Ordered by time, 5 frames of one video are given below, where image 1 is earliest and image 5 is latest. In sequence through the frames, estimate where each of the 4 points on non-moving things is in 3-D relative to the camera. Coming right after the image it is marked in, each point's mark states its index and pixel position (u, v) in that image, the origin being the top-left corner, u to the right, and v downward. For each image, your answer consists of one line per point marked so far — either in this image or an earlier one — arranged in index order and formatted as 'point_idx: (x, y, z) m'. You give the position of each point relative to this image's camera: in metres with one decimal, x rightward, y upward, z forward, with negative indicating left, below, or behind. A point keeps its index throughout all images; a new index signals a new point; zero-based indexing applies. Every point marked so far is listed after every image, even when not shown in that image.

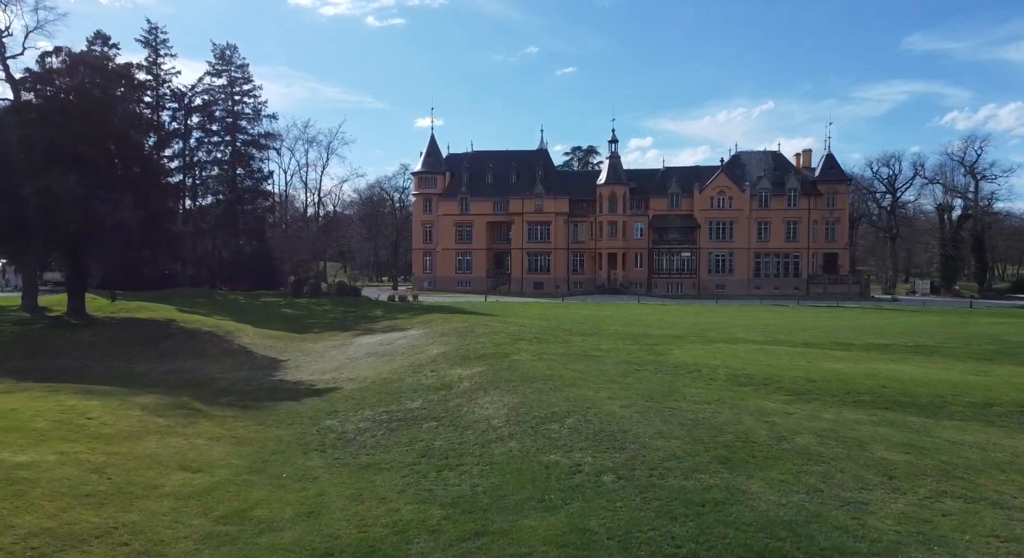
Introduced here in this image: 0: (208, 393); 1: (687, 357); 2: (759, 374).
0: (-7.5, -2.8, +16.8) m
1: (+4.3, -2.0, +17.0) m
2: (+5.3, -2.0, +14.6) m
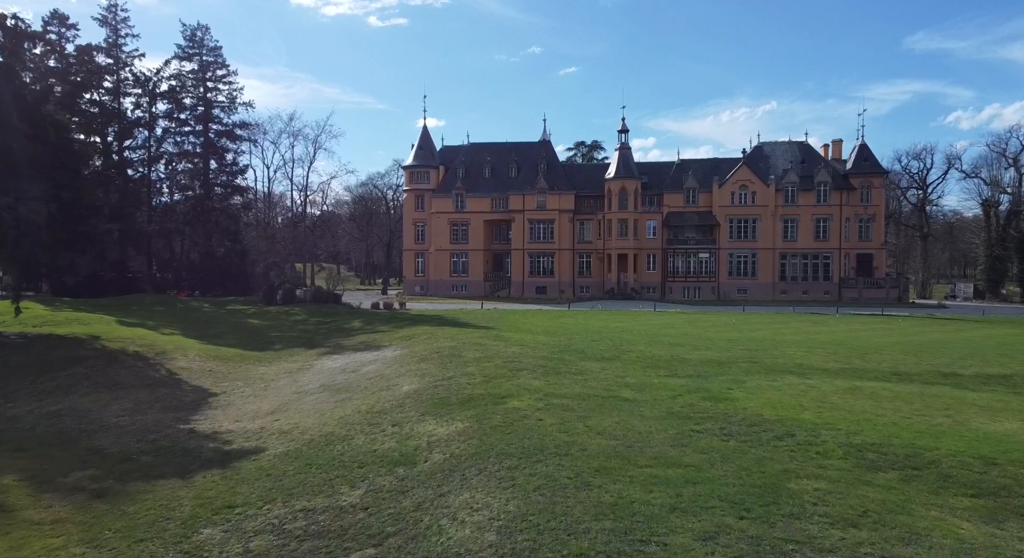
0: (-7.6, -3.0, +11.6) m
1: (+4.3, -2.2, +11.8) m
2: (+5.2, -2.3, +9.4) m
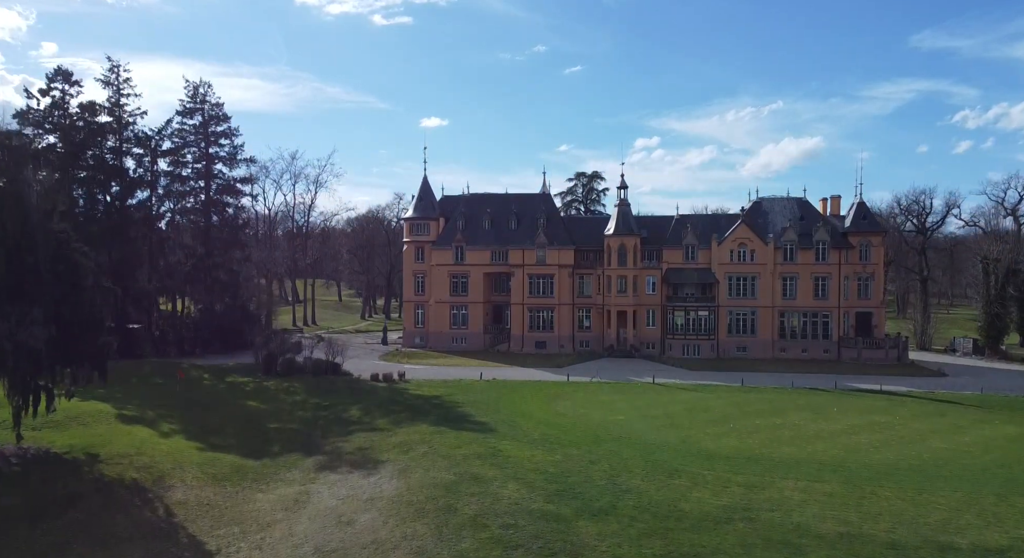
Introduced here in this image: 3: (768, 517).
0: (-7.8, -7.3, +11.8) m
1: (+4.1, -6.5, +11.9) m
2: (+5.0, -6.5, +9.5) m
3: (+6.9, -6.5, +18.8) m
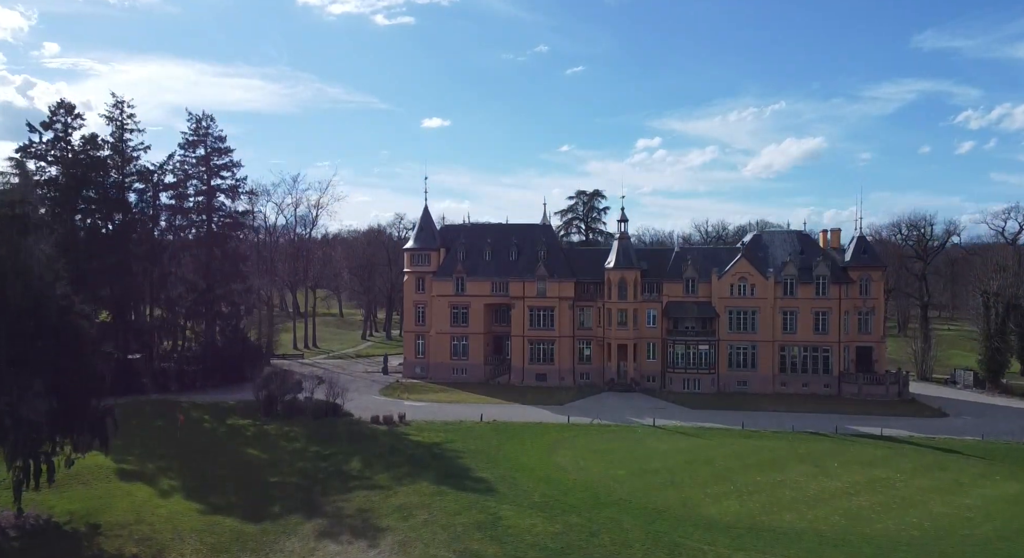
0: (-7.8, -9.8, +11.8) m
1: (+4.1, -9.0, +12.0) m
2: (+5.0, -9.0, +9.5) m
3: (+6.9, -8.9, +18.8) m
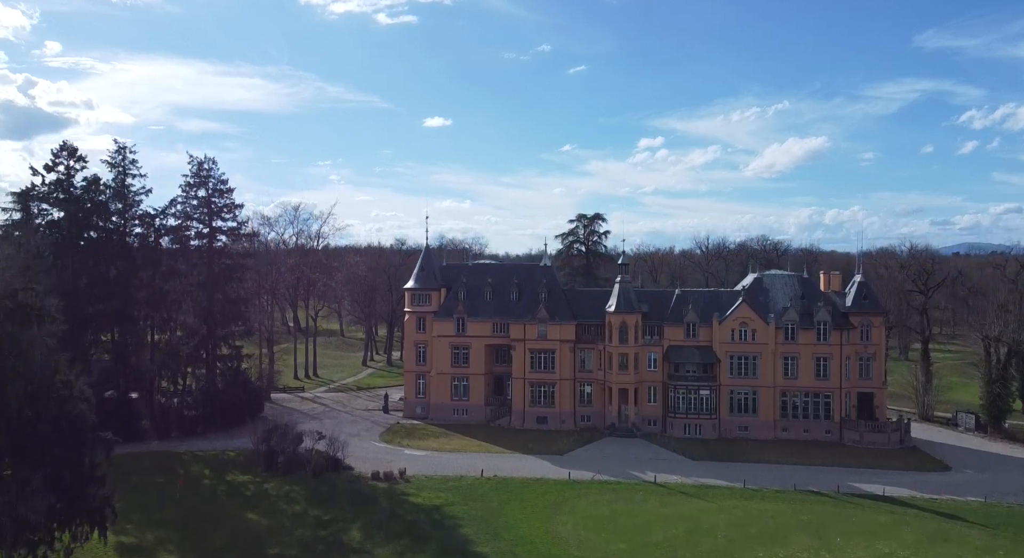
0: (-7.8, -13.1, +11.8) m
1: (+4.0, -12.3, +11.9) m
2: (+4.9, -12.3, +9.4) m
3: (+6.9, -12.2, +18.7) m
